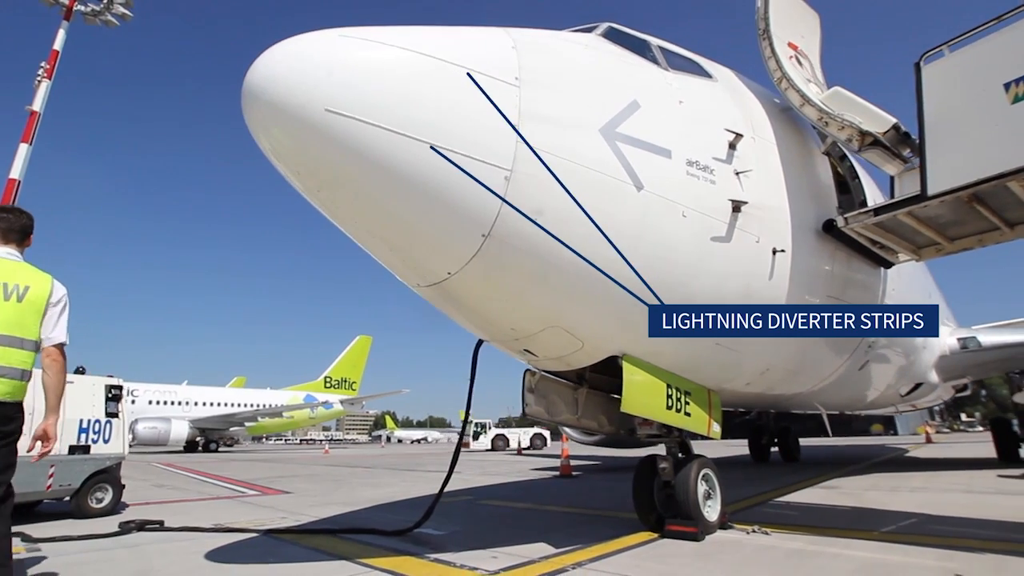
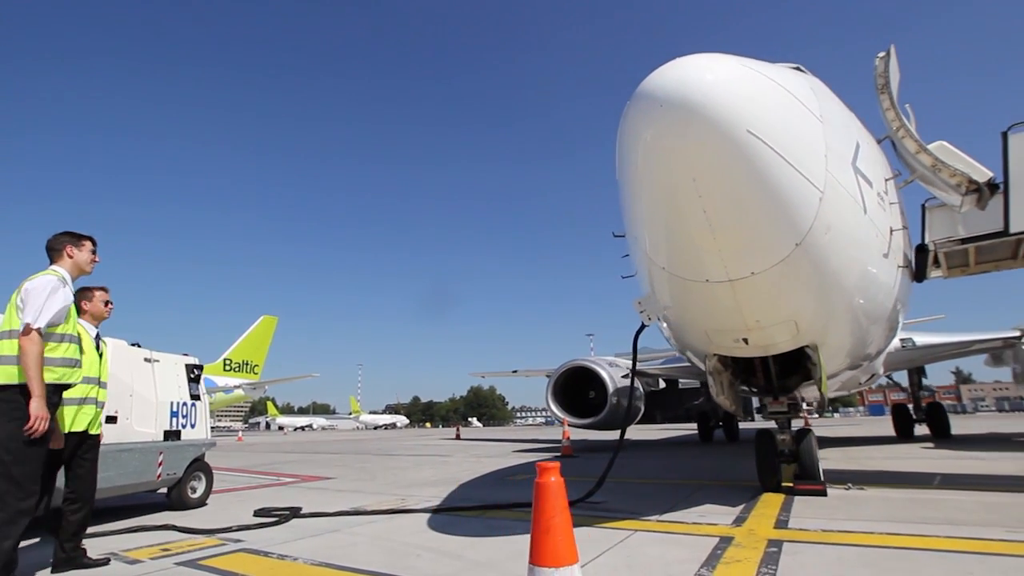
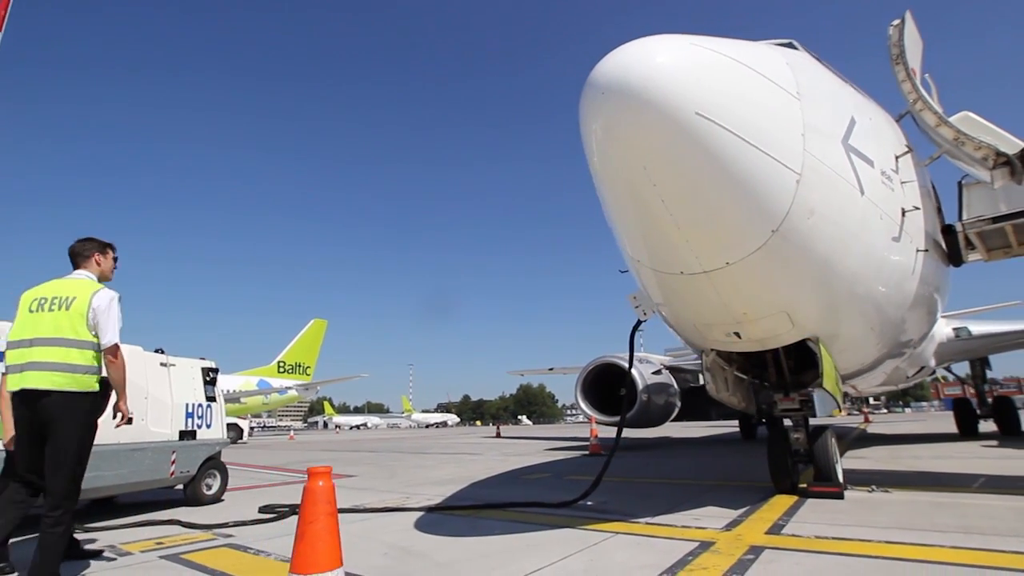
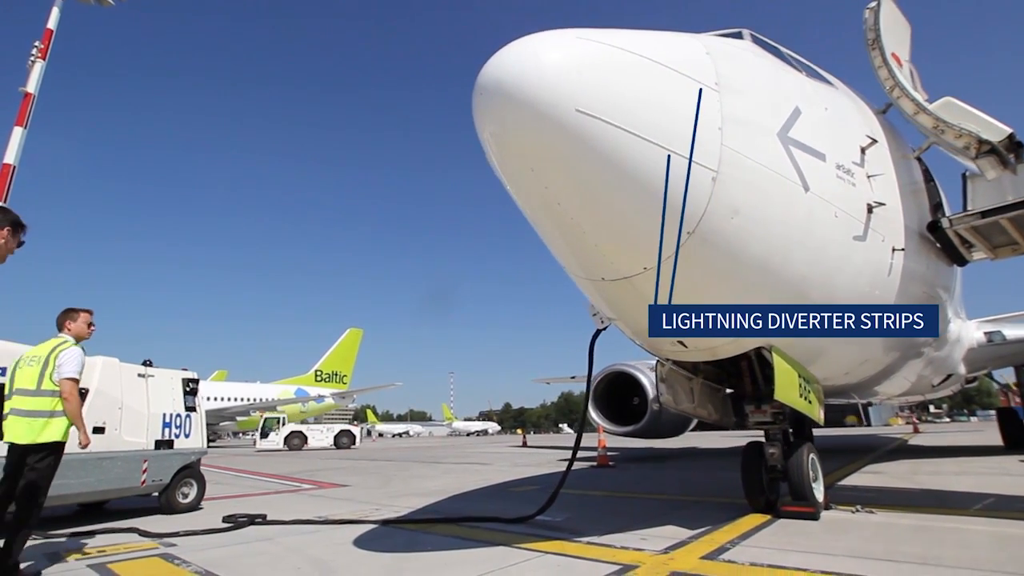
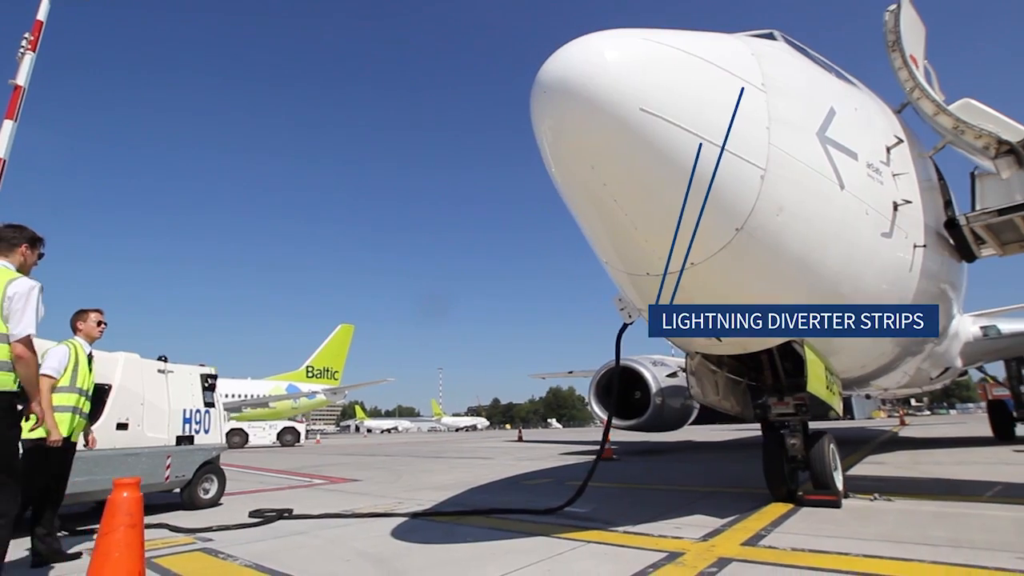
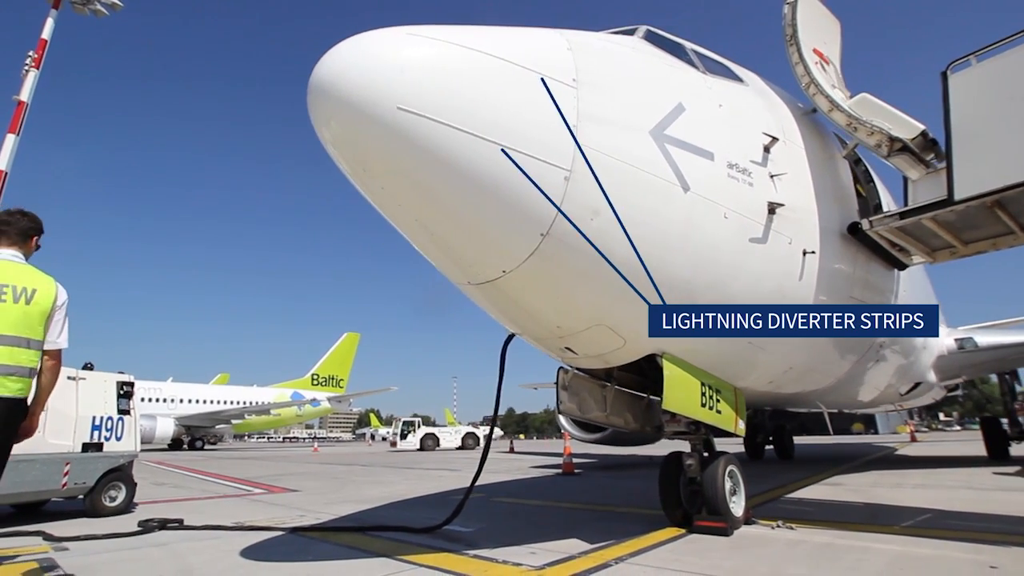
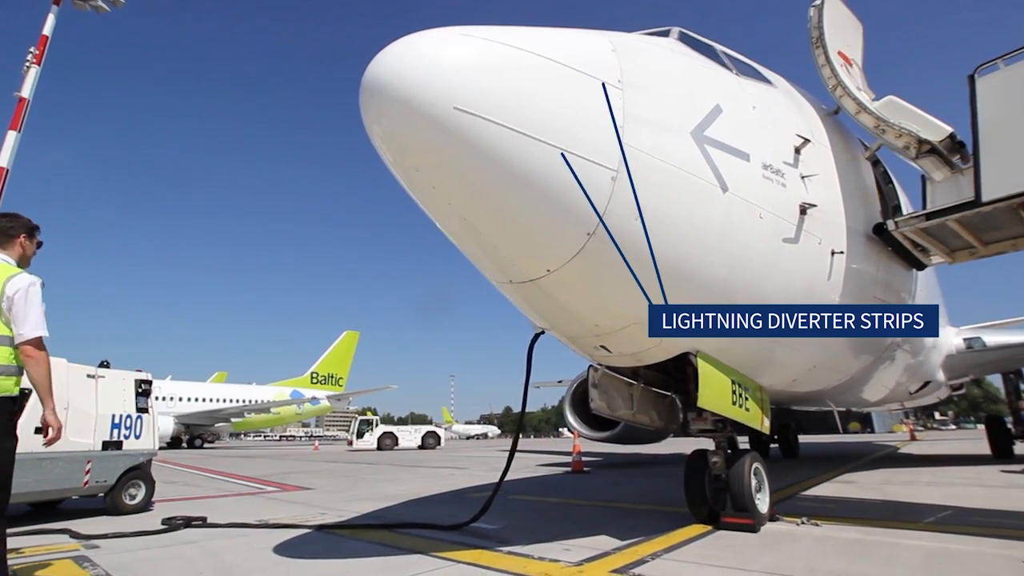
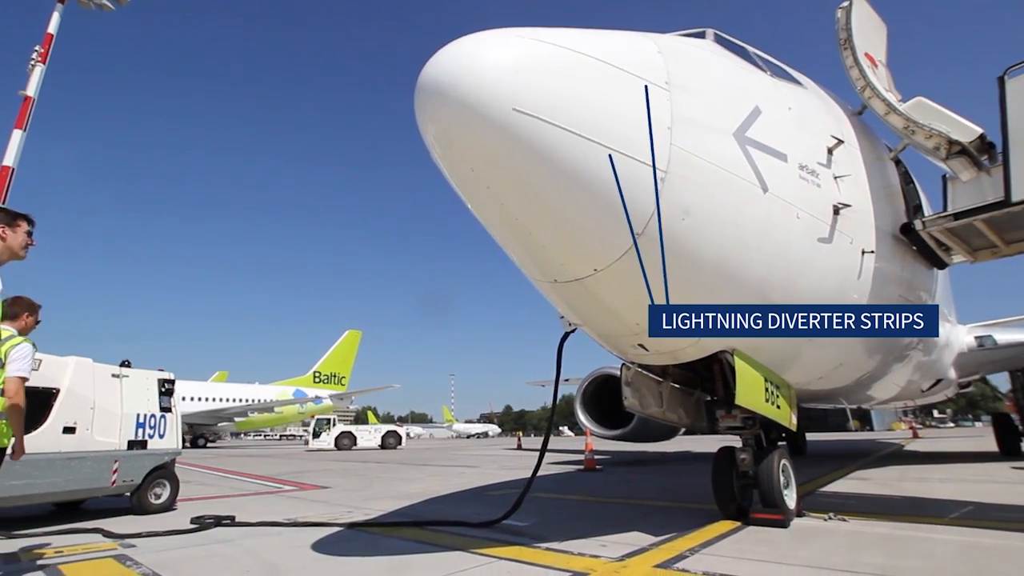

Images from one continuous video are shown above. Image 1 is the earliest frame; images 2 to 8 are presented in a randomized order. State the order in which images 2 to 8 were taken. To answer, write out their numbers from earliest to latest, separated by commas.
6, 7, 8, 4, 5, 3, 2
